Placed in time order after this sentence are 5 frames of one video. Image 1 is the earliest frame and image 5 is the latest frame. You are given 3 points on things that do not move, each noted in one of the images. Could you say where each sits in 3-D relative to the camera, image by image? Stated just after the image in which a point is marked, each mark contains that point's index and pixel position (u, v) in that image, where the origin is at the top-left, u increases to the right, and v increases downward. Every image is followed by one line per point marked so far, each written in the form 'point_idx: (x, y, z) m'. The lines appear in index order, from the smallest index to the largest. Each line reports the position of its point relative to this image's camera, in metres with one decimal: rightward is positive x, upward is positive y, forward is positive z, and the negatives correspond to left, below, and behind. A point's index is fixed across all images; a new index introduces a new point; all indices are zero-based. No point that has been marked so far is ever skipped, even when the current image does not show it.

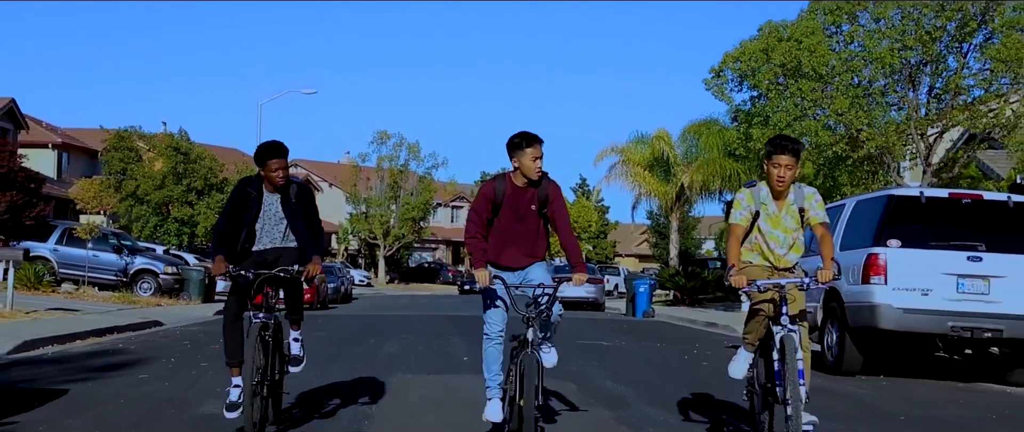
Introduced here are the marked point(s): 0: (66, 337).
0: (-5.8, -1.6, +14.6) m
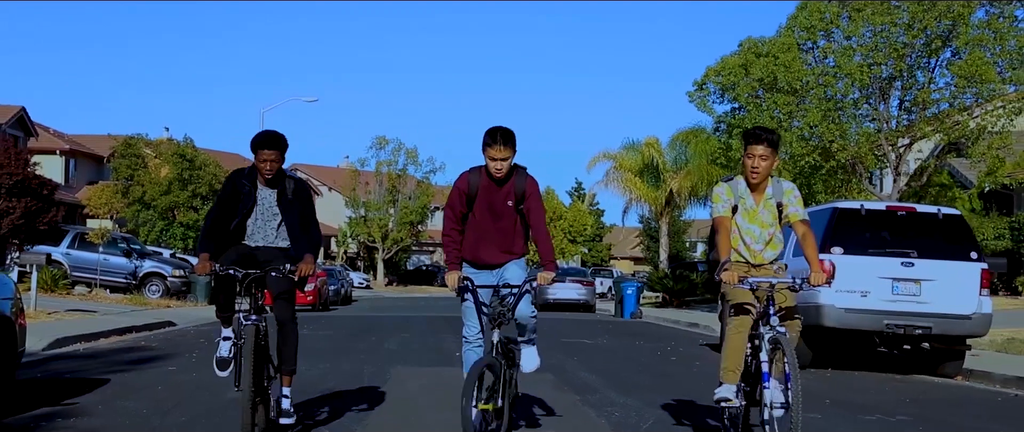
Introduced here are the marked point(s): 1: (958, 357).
0: (-5.9, -1.7, +15.8) m
1: (+4.6, -1.5, +11.7) m
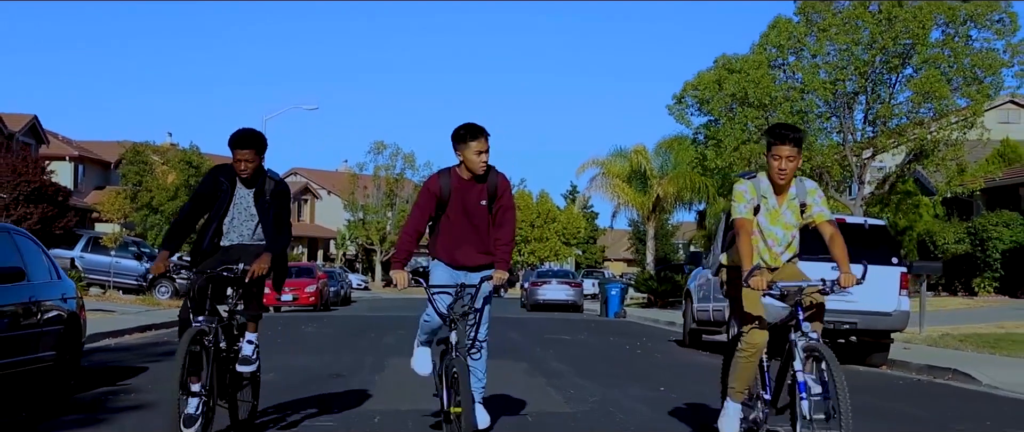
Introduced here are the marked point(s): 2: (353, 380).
0: (-6.1, -1.8, +17.5) m
1: (+4.4, -1.6, +13.4) m
2: (-1.7, -1.7, +11.7) m
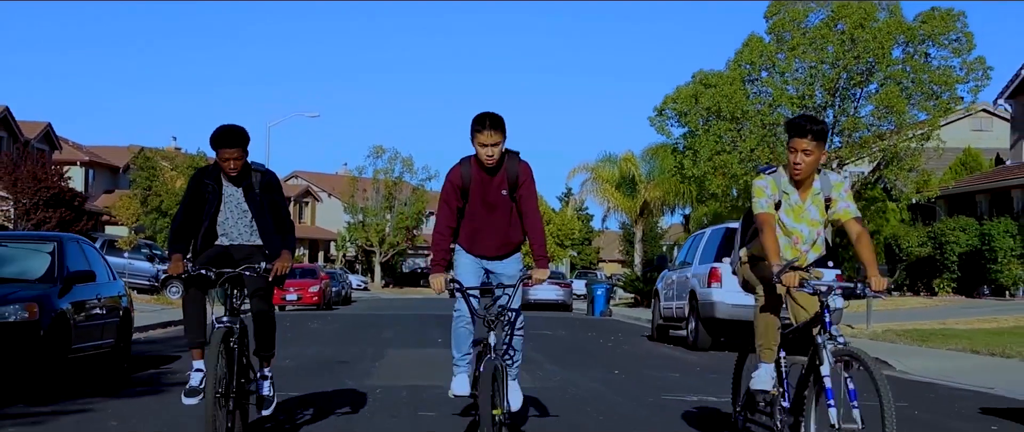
0: (-6.4, -1.9, +19.4) m
1: (+4.2, -1.7, +15.3) m
2: (-1.9, -1.8, +13.5) m
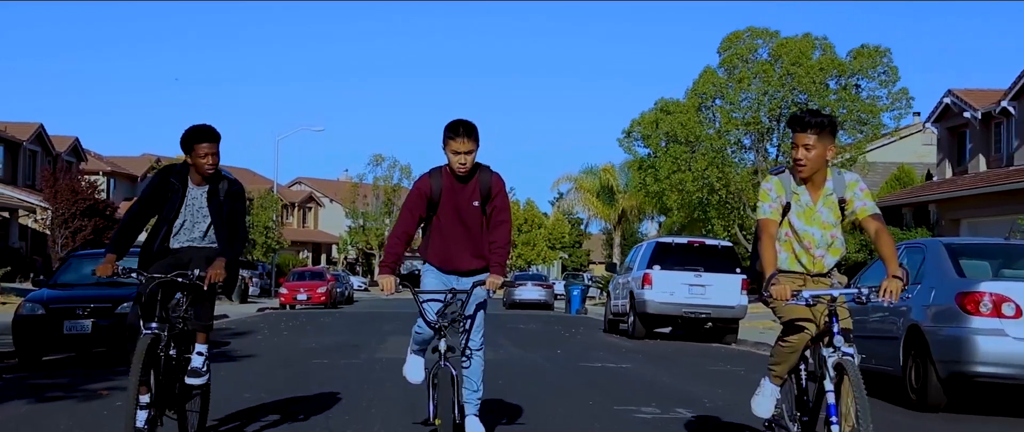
0: (-6.8, -2.2, +23.5) m
1: (+3.8, -2.0, +19.3) m
2: (-2.3, -2.1, +17.6) m
